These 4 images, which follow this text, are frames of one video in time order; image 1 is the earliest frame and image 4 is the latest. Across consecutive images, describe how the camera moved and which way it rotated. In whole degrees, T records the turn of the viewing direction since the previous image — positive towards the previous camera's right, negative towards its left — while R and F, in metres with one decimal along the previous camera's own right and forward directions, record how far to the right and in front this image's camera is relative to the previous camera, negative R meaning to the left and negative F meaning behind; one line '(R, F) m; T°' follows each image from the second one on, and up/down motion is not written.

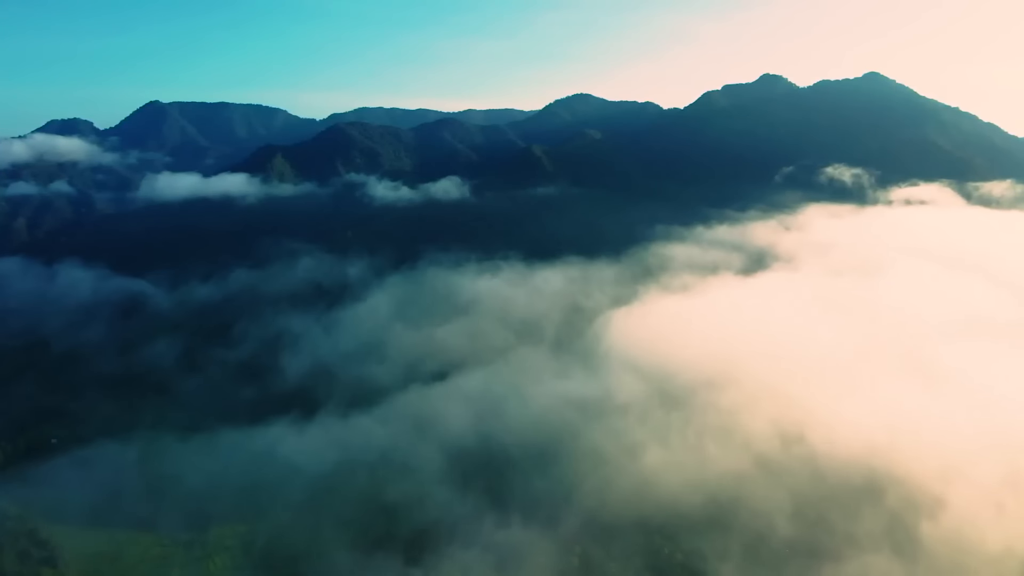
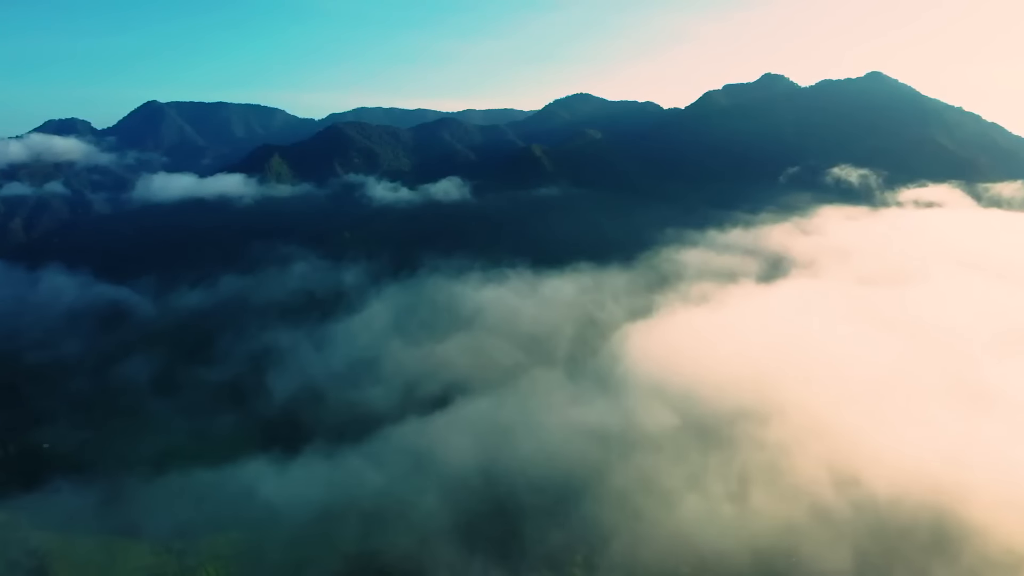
(-1.4, +8.0) m; 0°
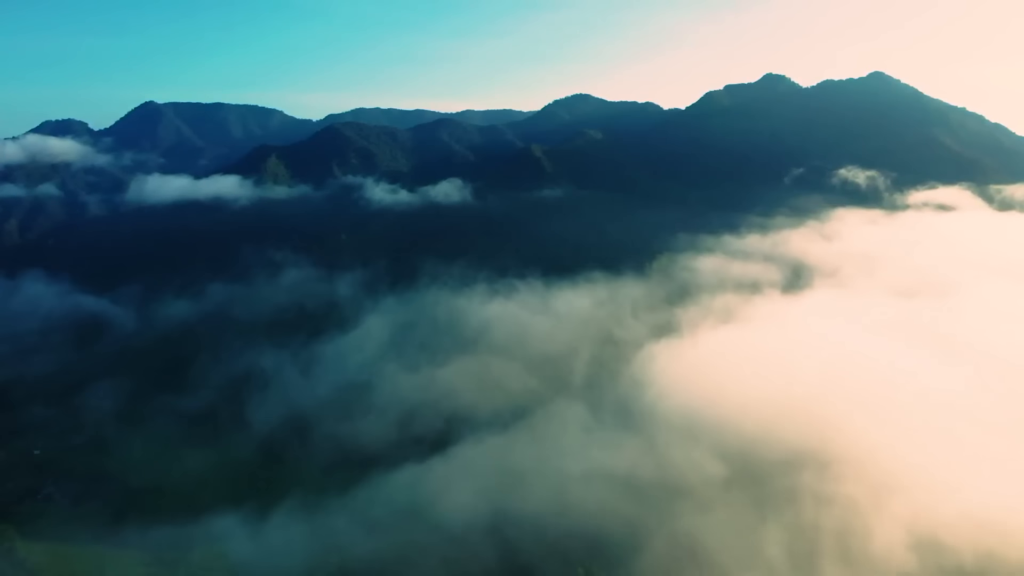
(-1.6, +8.9) m; 0°
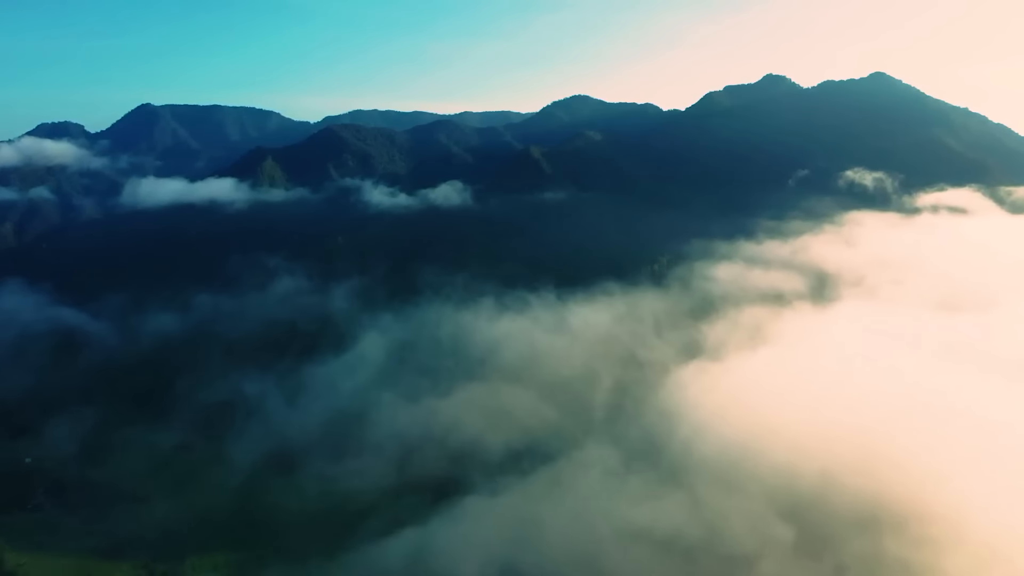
(-1.9, +8.2) m; 0°
